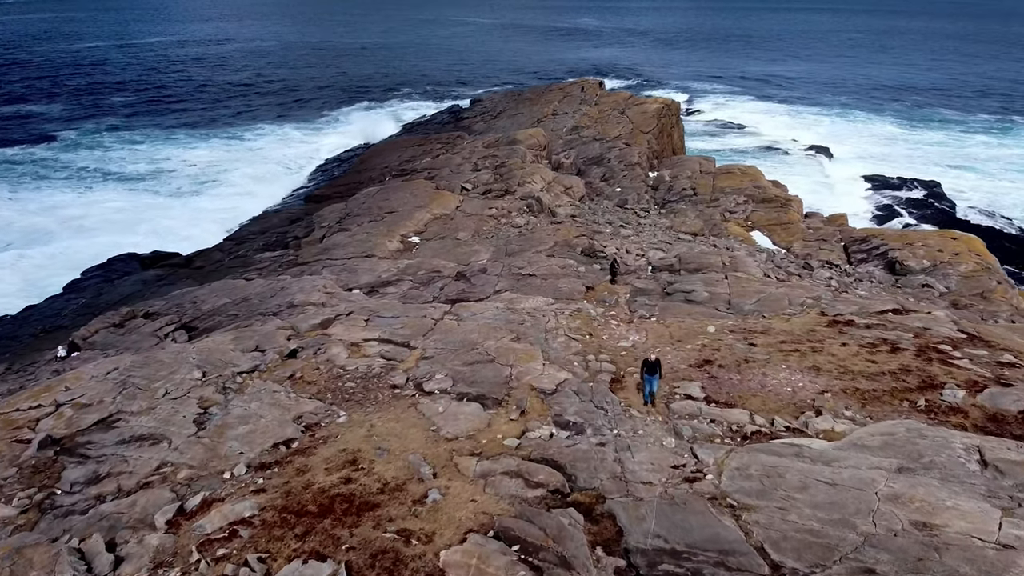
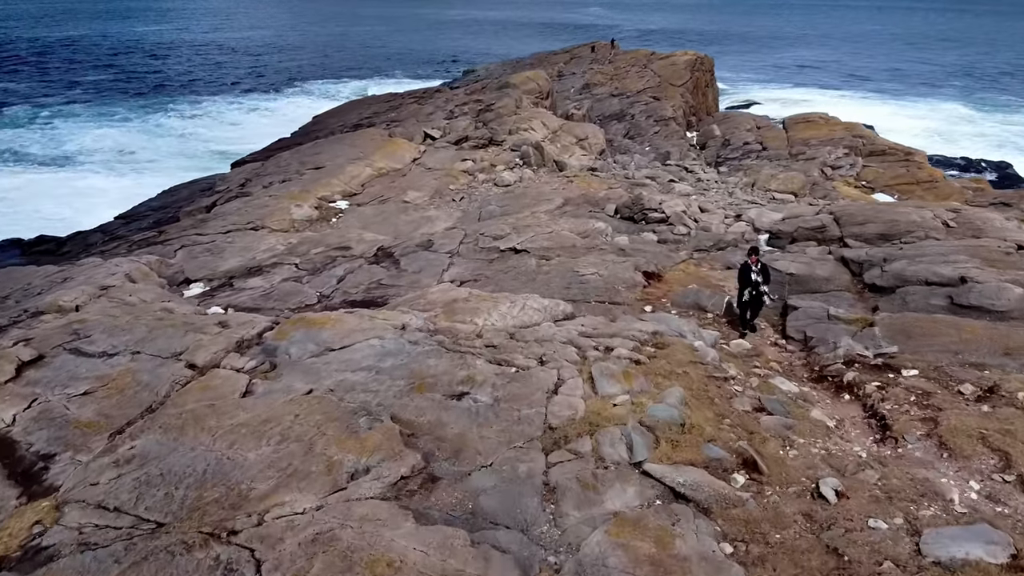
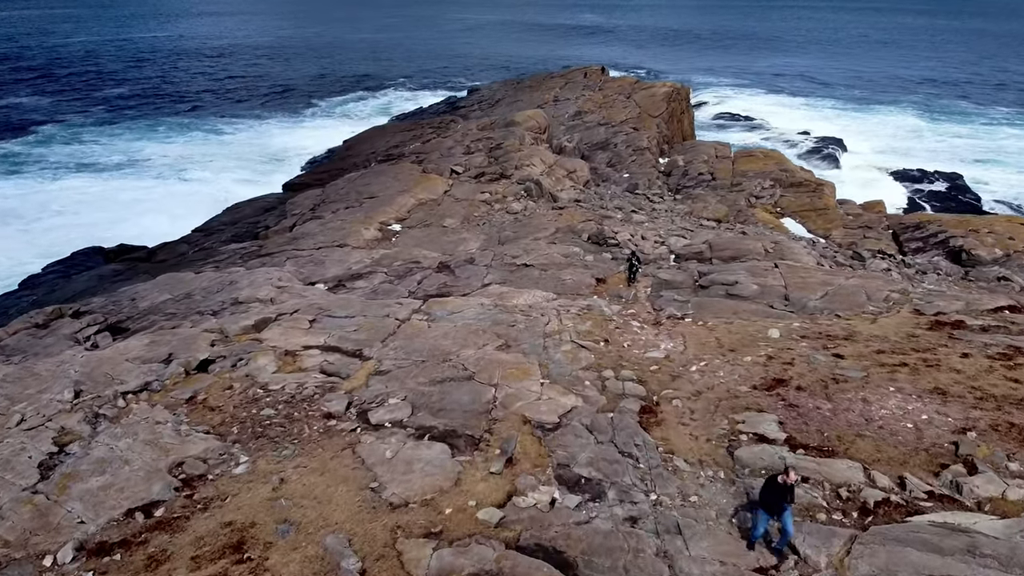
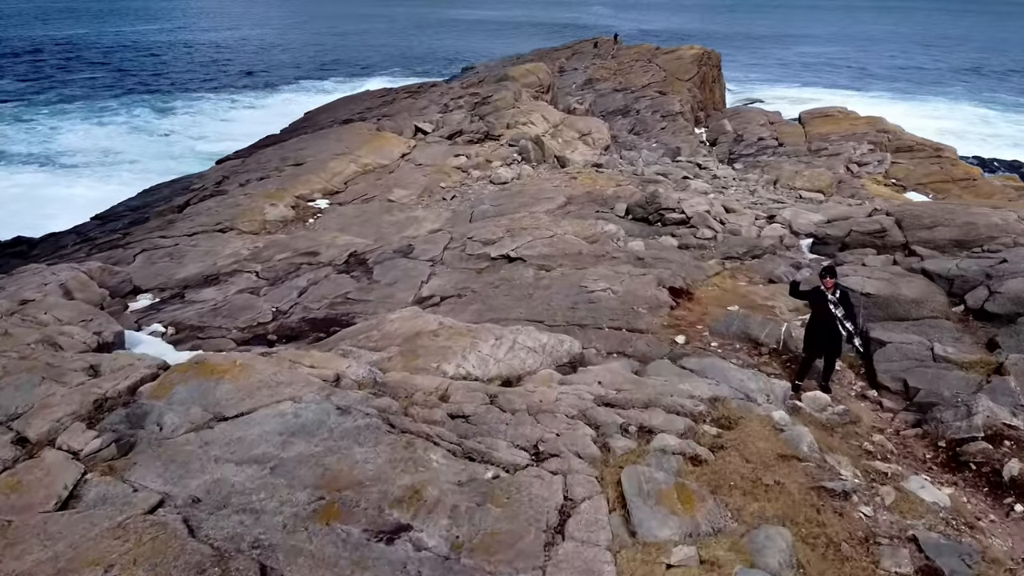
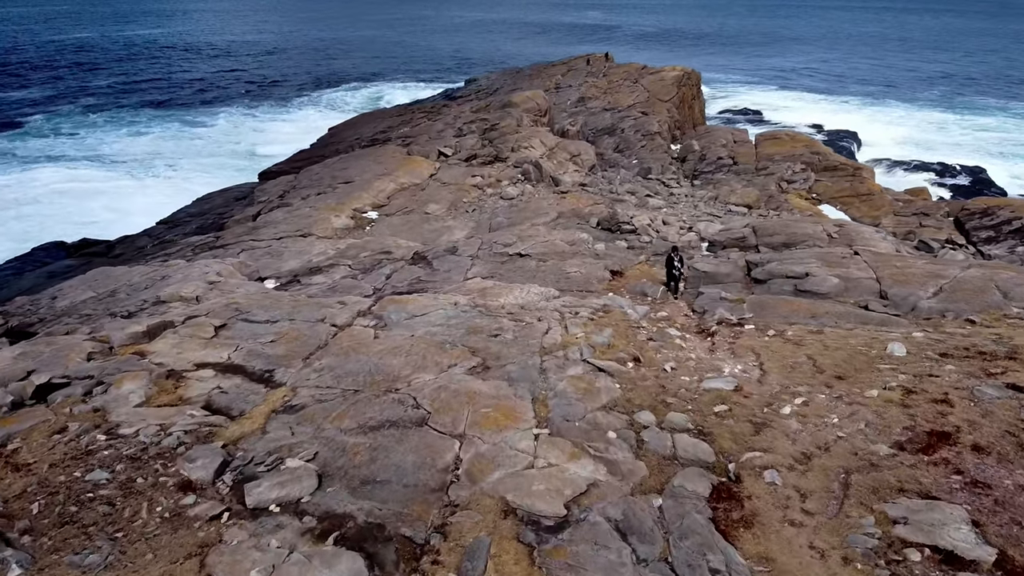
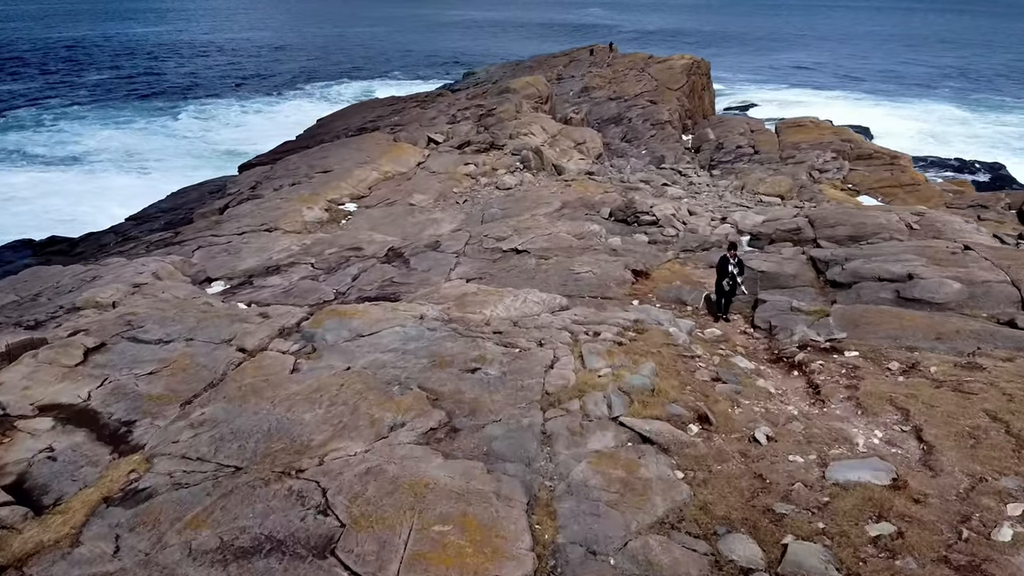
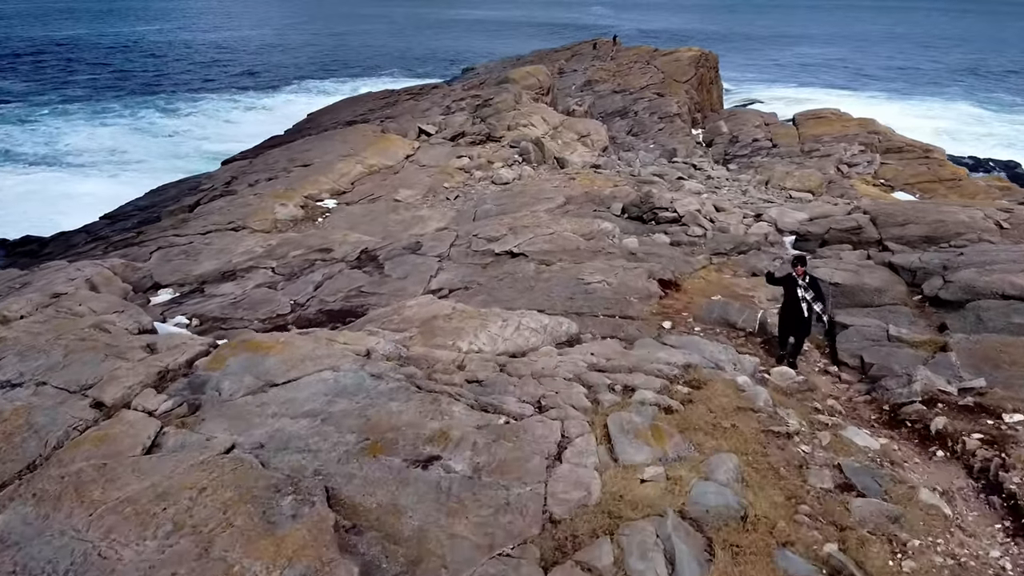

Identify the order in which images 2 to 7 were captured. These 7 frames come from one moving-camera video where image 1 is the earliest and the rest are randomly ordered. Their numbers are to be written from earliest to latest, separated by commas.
3, 5, 6, 2, 7, 4
